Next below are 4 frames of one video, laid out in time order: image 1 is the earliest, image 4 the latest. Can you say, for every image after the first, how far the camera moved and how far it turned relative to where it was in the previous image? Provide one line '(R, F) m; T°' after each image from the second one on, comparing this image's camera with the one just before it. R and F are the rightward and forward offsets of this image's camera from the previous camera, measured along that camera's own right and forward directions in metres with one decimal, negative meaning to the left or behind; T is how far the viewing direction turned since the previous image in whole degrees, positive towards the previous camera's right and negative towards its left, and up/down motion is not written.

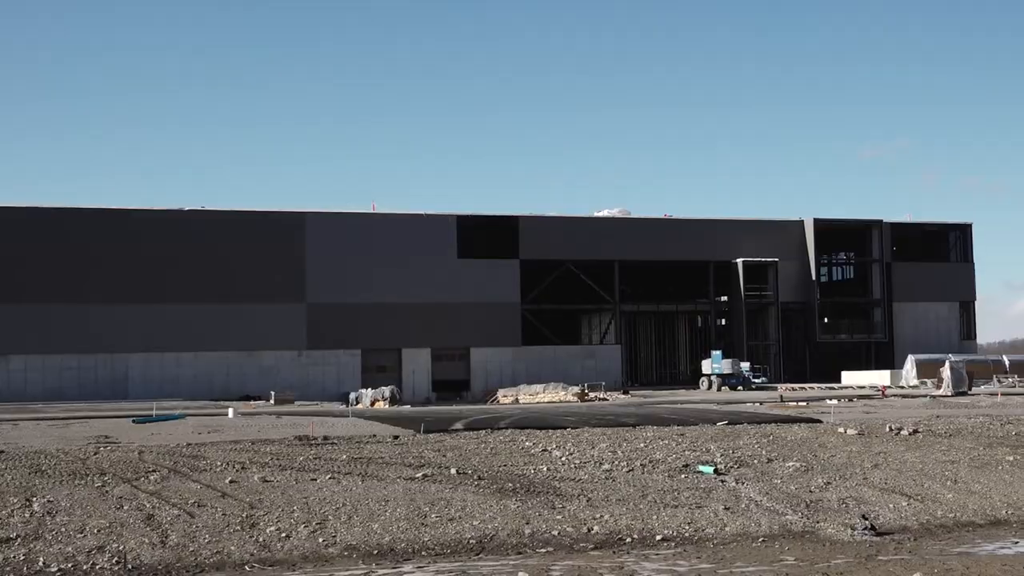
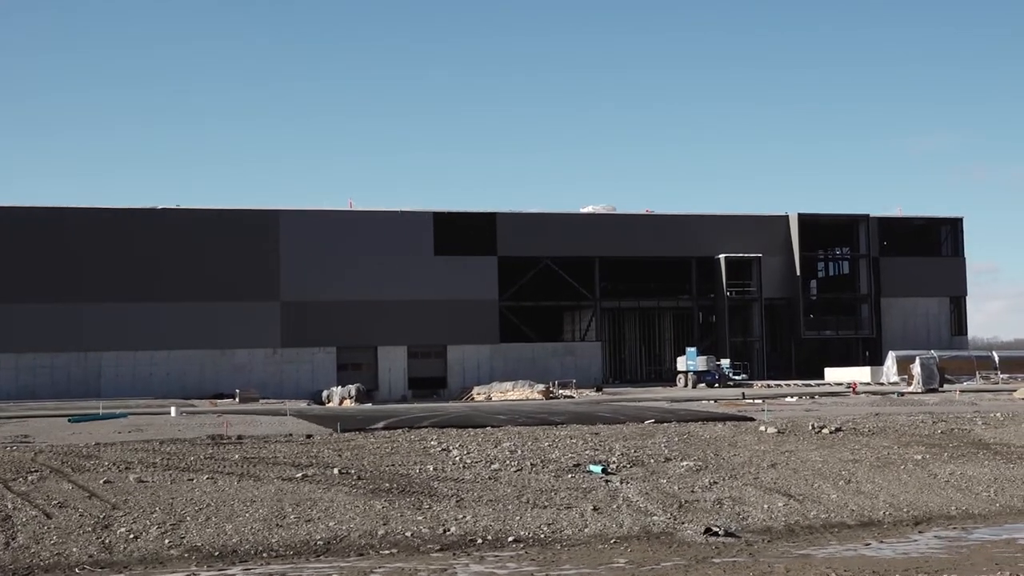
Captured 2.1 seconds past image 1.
(+1.8, +0.2) m; -1°
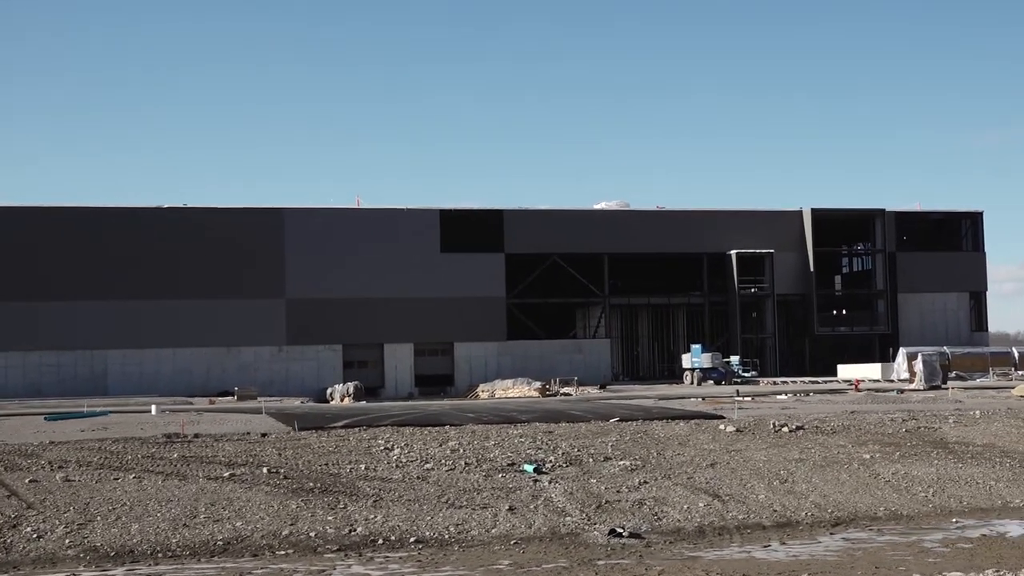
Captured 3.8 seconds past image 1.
(+1.5, +0.1) m; -2°
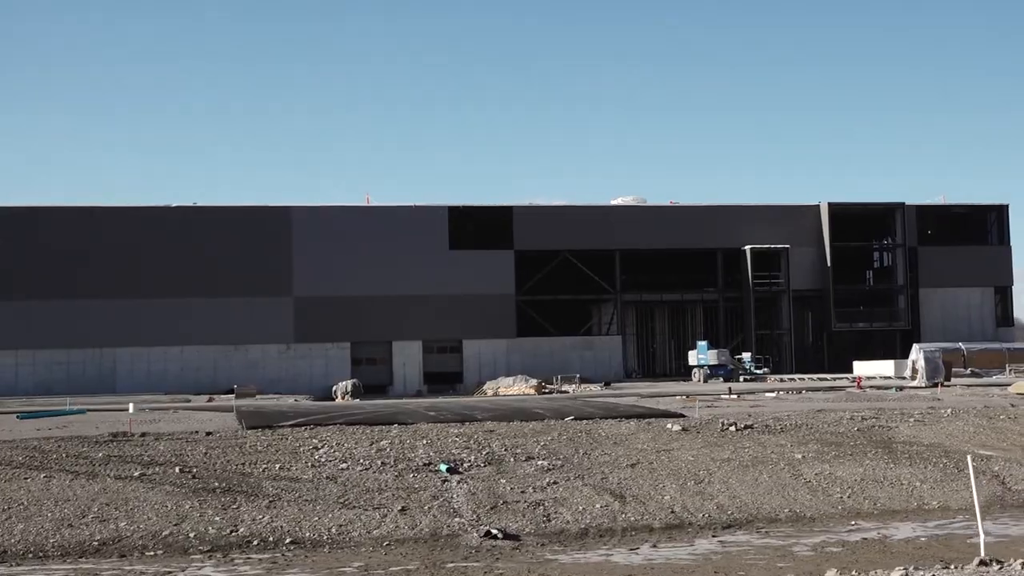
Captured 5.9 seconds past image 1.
(+1.8, +0.2) m; -2°
